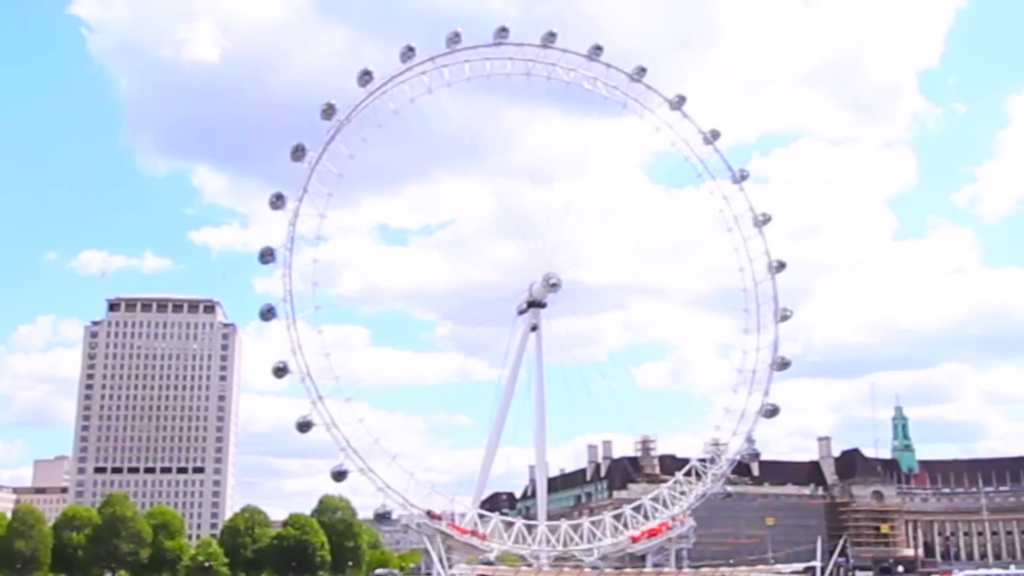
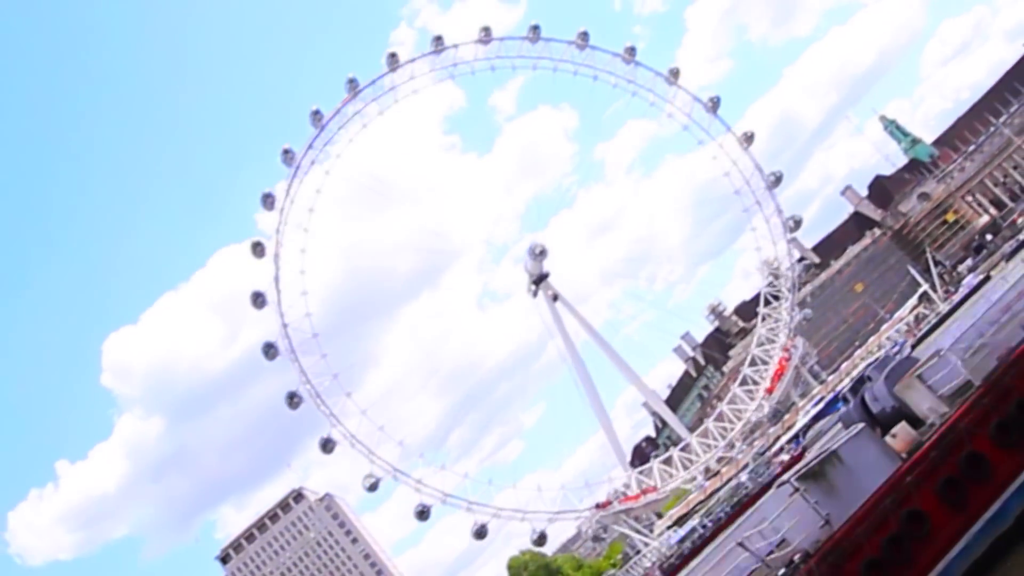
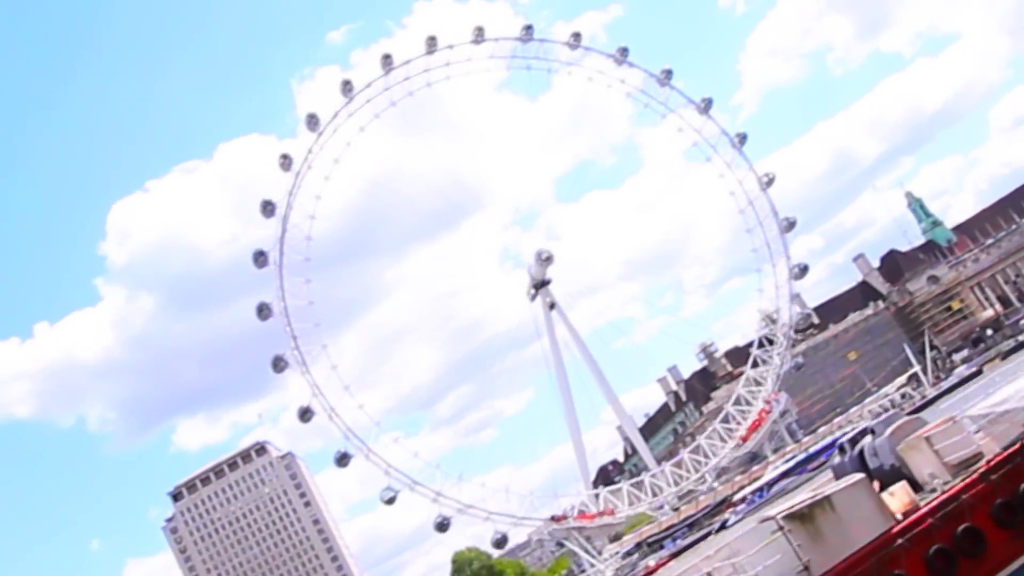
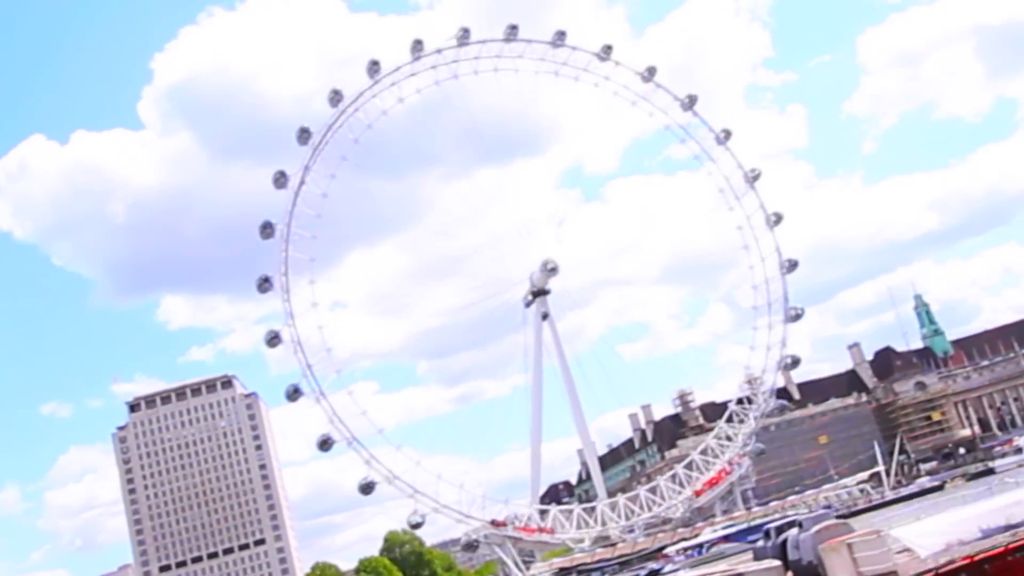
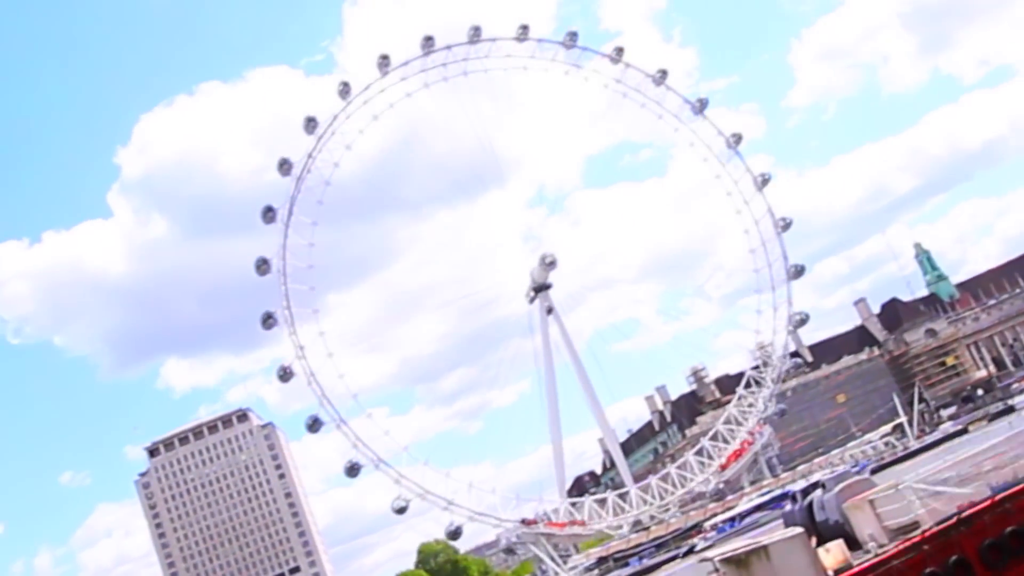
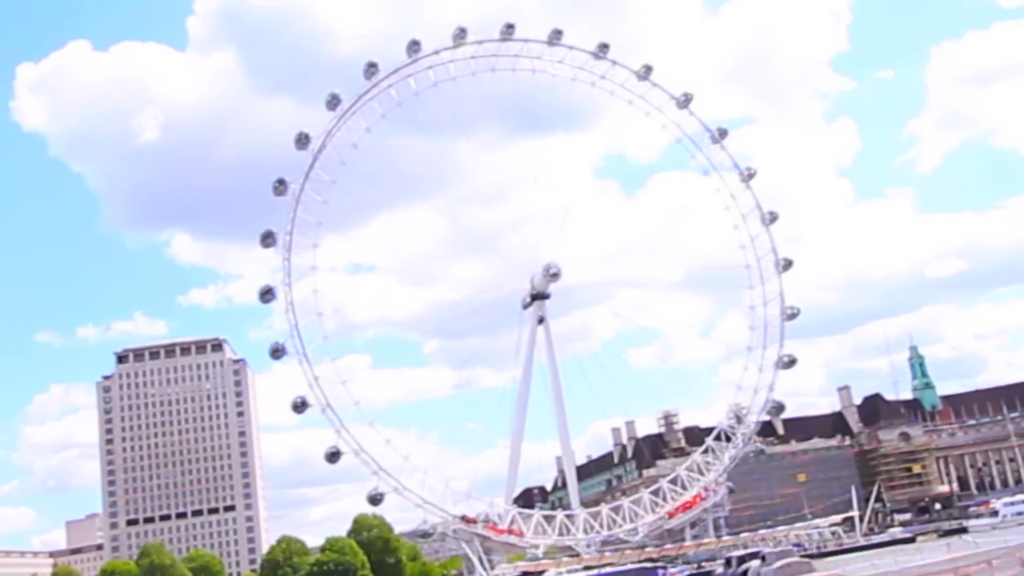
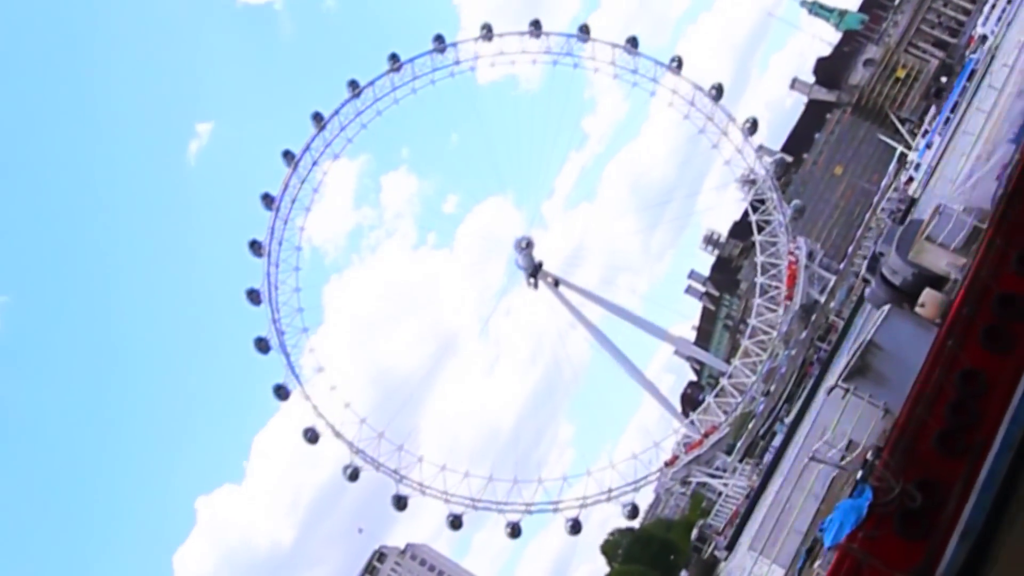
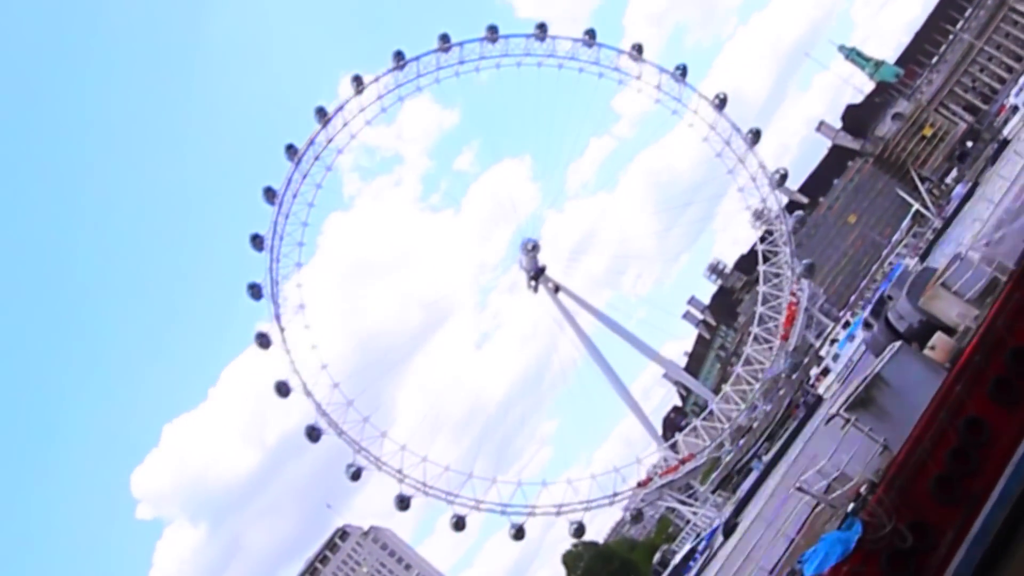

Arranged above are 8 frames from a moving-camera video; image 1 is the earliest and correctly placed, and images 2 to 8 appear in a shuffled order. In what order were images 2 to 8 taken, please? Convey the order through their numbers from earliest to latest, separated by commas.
6, 4, 5, 3, 2, 8, 7
